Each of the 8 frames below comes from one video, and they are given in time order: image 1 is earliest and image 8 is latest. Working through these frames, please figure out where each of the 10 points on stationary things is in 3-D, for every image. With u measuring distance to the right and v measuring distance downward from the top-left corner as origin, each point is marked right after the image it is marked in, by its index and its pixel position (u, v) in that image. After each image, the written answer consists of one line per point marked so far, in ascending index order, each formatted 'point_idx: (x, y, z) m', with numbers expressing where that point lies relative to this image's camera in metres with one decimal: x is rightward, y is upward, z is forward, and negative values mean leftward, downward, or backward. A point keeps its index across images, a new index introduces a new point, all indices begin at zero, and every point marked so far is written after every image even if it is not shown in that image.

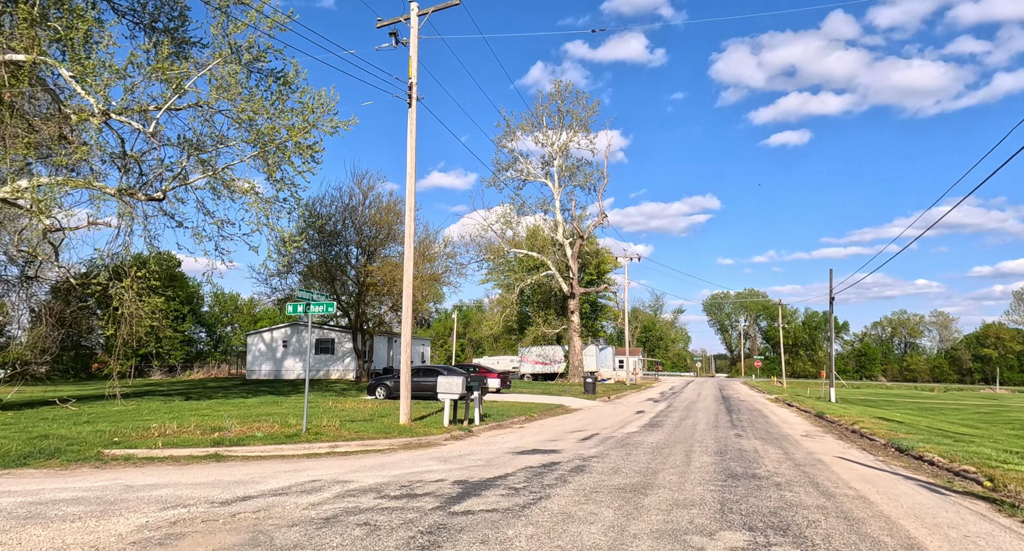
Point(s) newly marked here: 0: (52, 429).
0: (-5.0, -1.7, +8.0) m
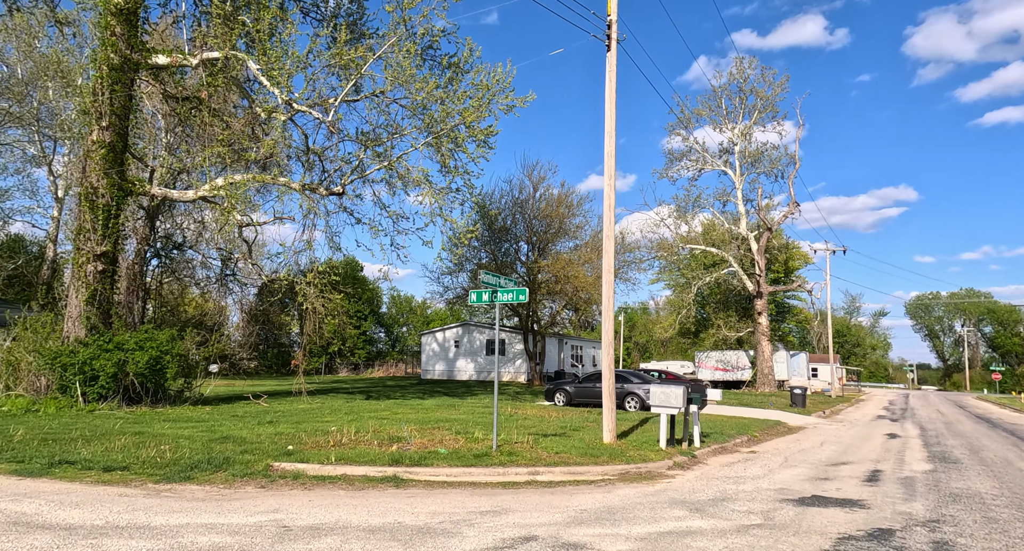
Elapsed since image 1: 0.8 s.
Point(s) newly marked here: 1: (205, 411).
0: (-3.0, -1.7, +7.8) m
1: (-4.8, -2.1, +11.4) m
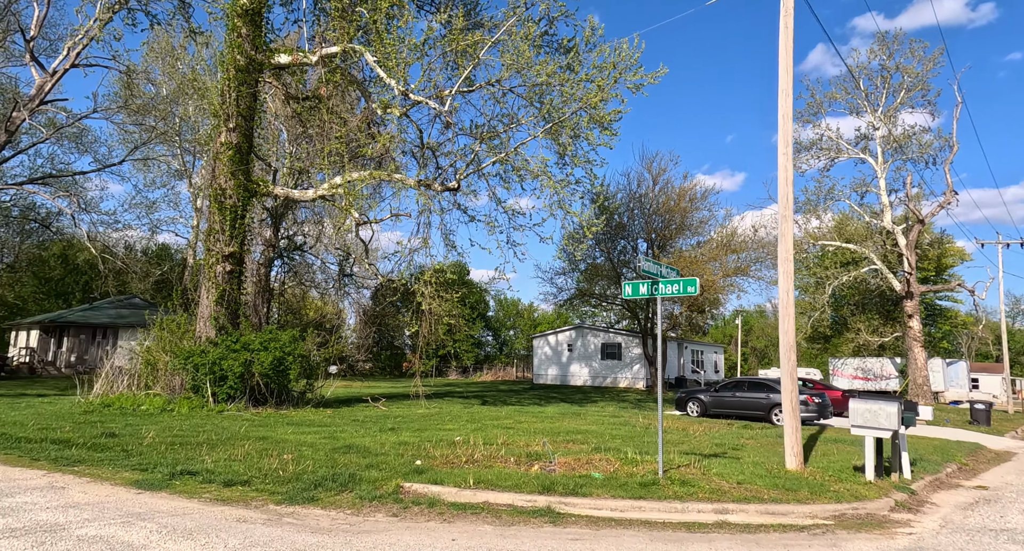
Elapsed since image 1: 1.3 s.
0: (-1.6, -1.7, +7.5) m
1: (-2.9, -2.2, +11.3) m
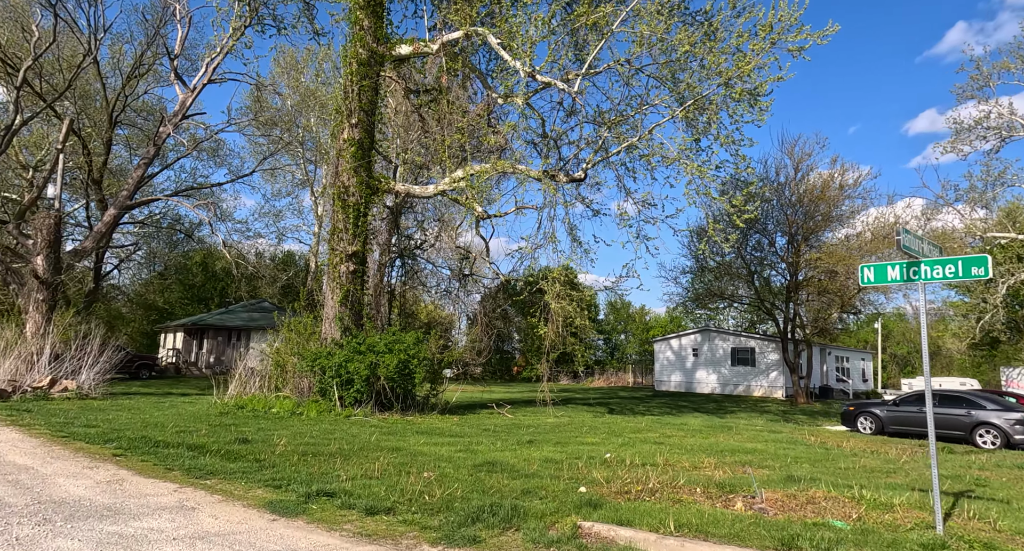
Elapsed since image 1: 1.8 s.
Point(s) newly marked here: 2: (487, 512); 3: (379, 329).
0: (-0.1, -1.6, +6.8) m
1: (-0.8, -2.2, +10.8) m
2: (-0.2, -1.2, +3.7) m
3: (-2.2, -0.9, +12.1) m
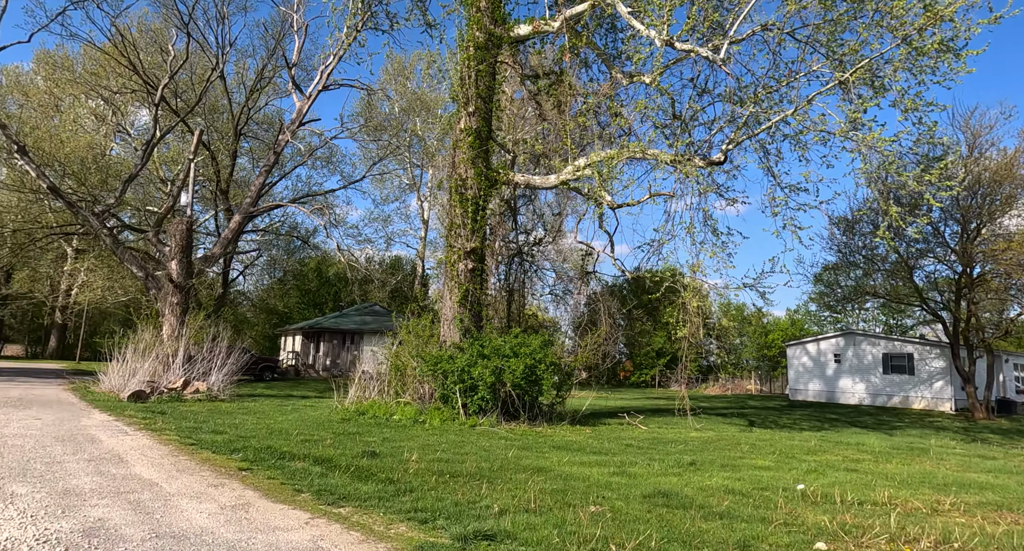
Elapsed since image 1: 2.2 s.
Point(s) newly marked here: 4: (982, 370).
0: (+1.2, -1.6, +5.8) m
1: (+1.0, -2.1, +9.9) m
2: (+0.7, -1.1, +2.8) m
3: (-0.1, -0.9, +11.4) m
4: (+11.4, -2.3, +18.1) m
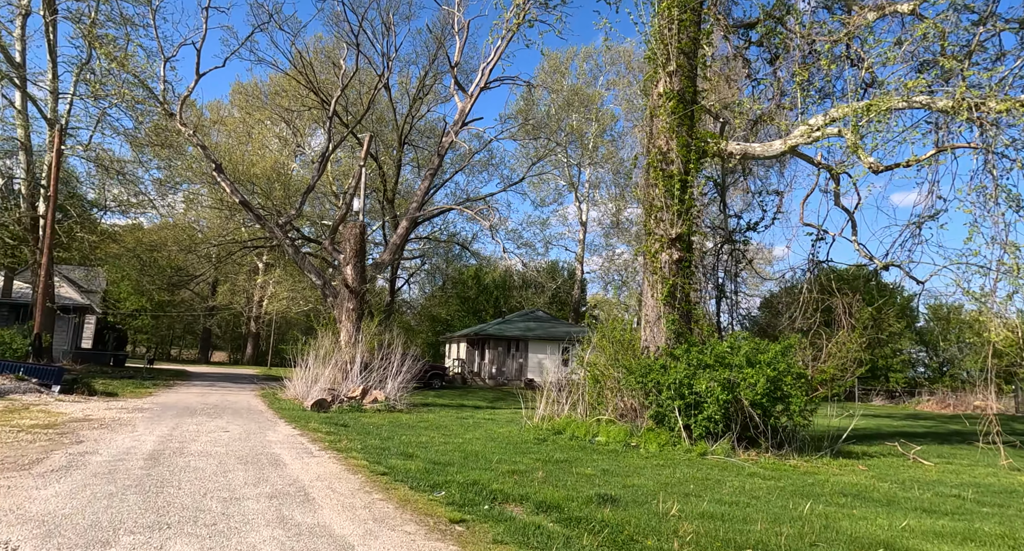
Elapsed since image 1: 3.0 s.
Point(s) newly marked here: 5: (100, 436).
0: (+2.9, -1.4, +3.6) m
1: (+3.7, -2.0, +7.6) m
2: (+1.9, -1.0, +0.7) m
3: (+2.8, -0.8, +9.3) m
4: (+15.5, -2.0, +13.4) m
5: (-5.8, -2.3, +10.4) m
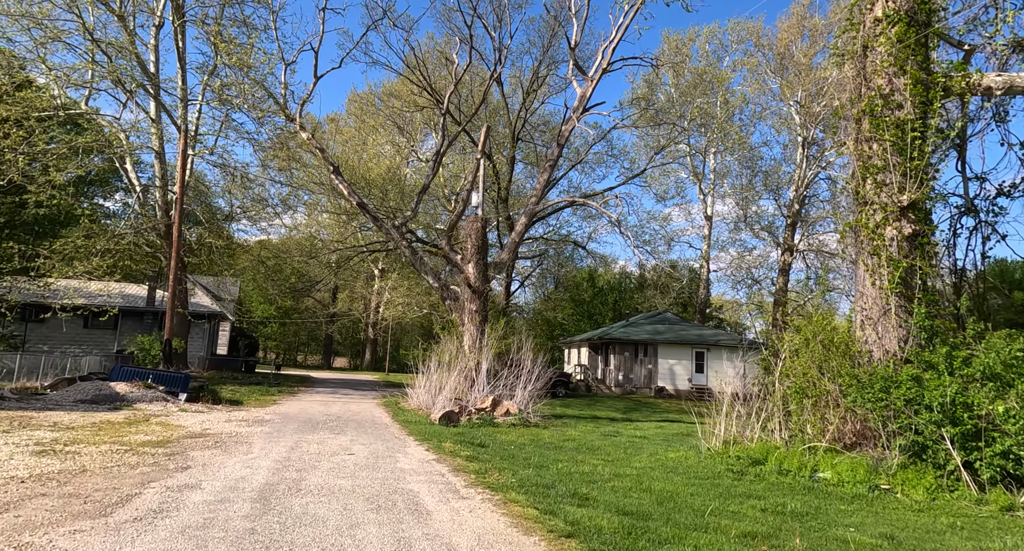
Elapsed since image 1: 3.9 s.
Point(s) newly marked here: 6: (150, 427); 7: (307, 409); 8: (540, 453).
0: (+4.0, -1.2, +0.9) m
1: (+5.3, -1.8, +4.7) m
2: (+2.5, -0.7, -1.8) m
3: (+4.7, -0.6, +6.5) m
4: (+17.9, -1.5, +8.8) m
5: (-3.6, -2.3, +9.0) m
6: (-6.4, -2.7, +13.0) m
7: (-5.1, -3.3, +18.1) m
8: (+0.4, -2.5, +10.4) m
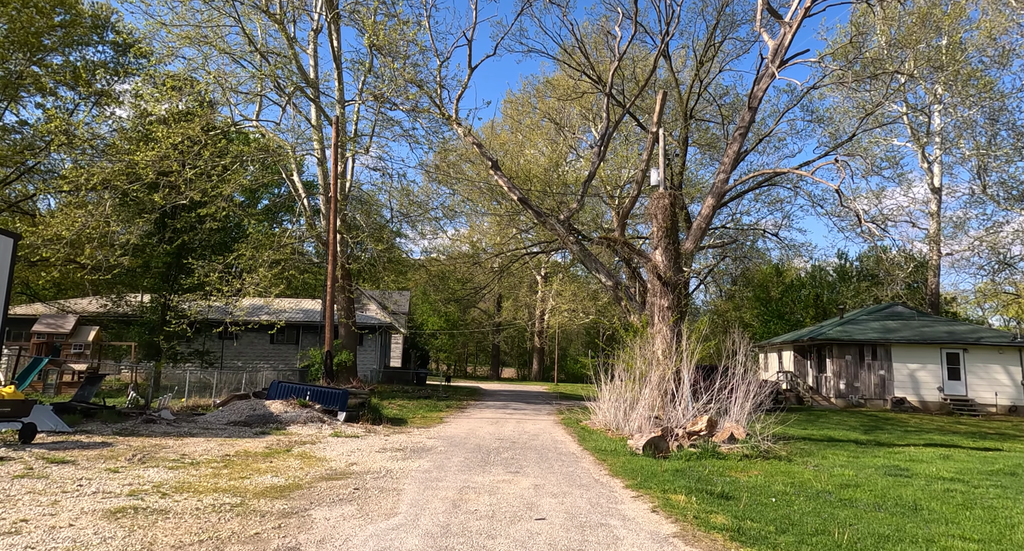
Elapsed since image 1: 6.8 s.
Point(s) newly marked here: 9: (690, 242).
0: (+4.3, -0.6, -3.5) m
1: (+6.4, -1.1, -0.1) m
2: (+2.2, -0.2, -5.8) m
3: (+6.1, 0.0, +1.8) m
4: (+19.5, -0.3, +1.2) m
5: (-1.4, -2.1, +6.0) m
6: (-3.2, -2.7, +10.5) m
7: (-0.8, -3.2, +15.2) m
8: (+2.8, -2.1, +6.5) m
9: (+5.0, +1.0, +19.4) m
